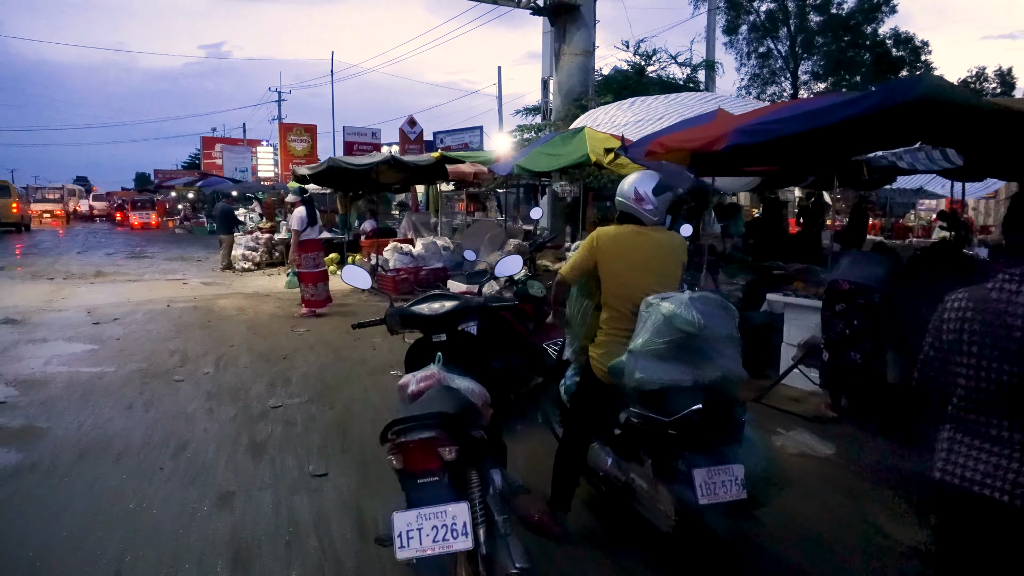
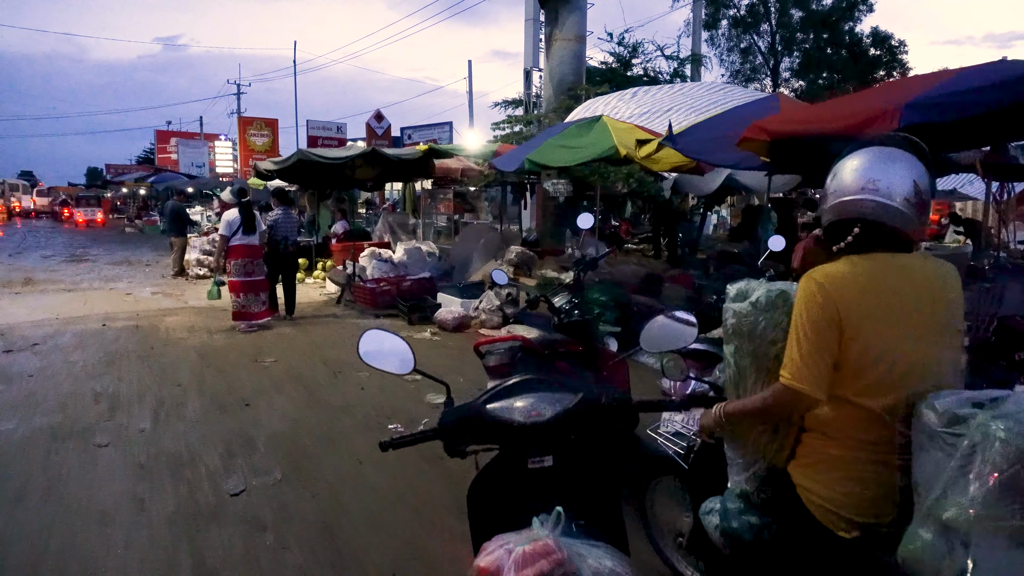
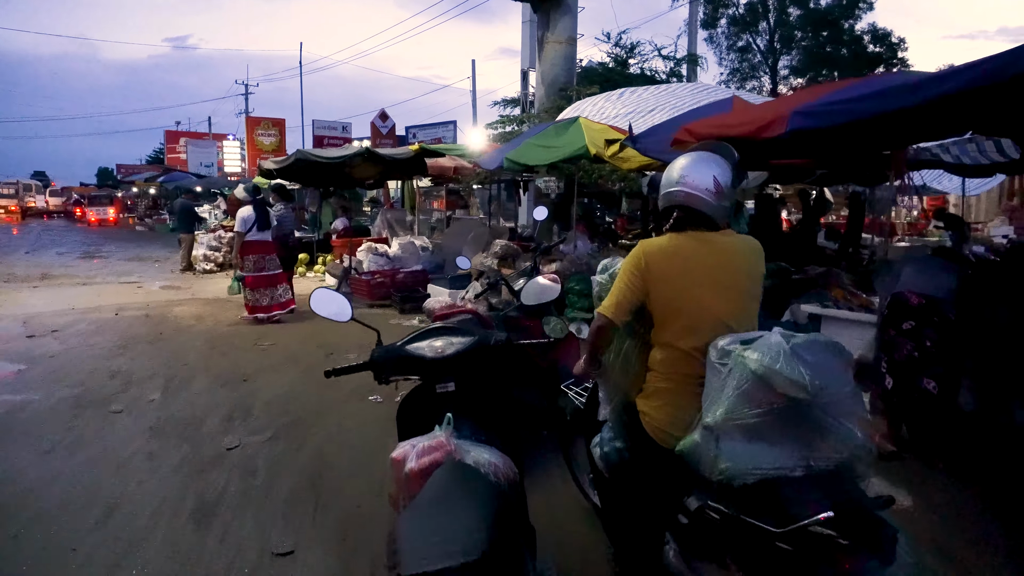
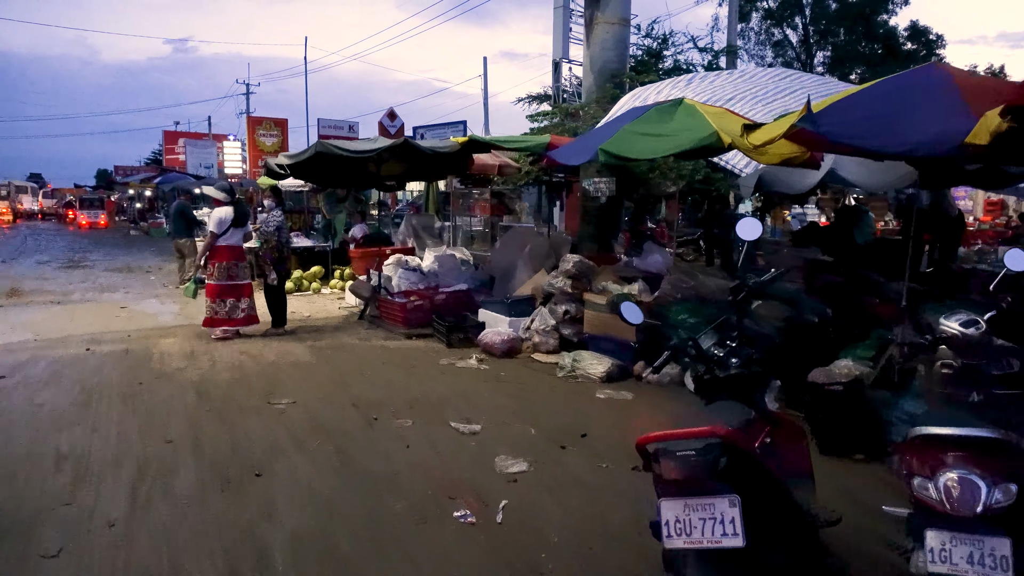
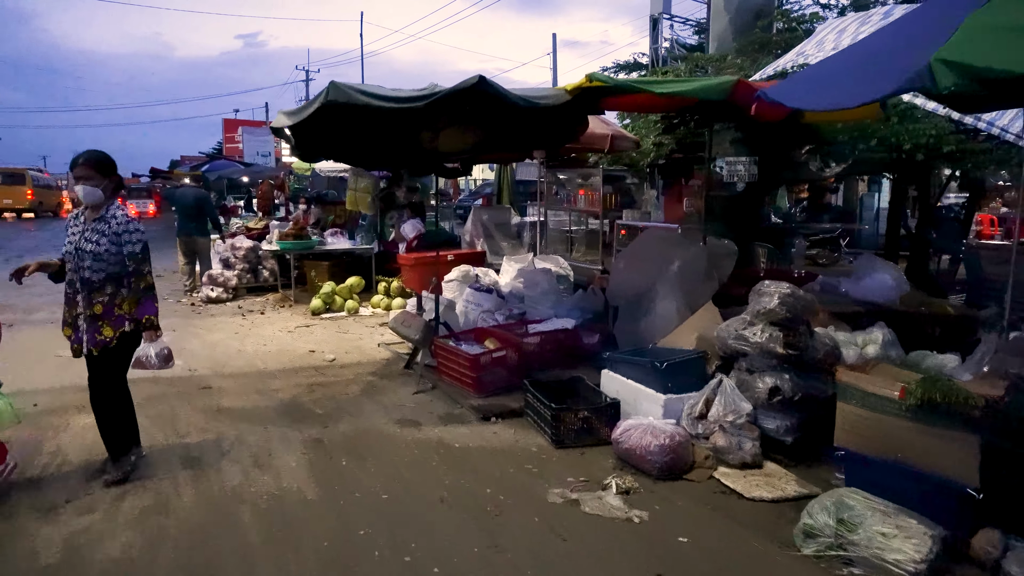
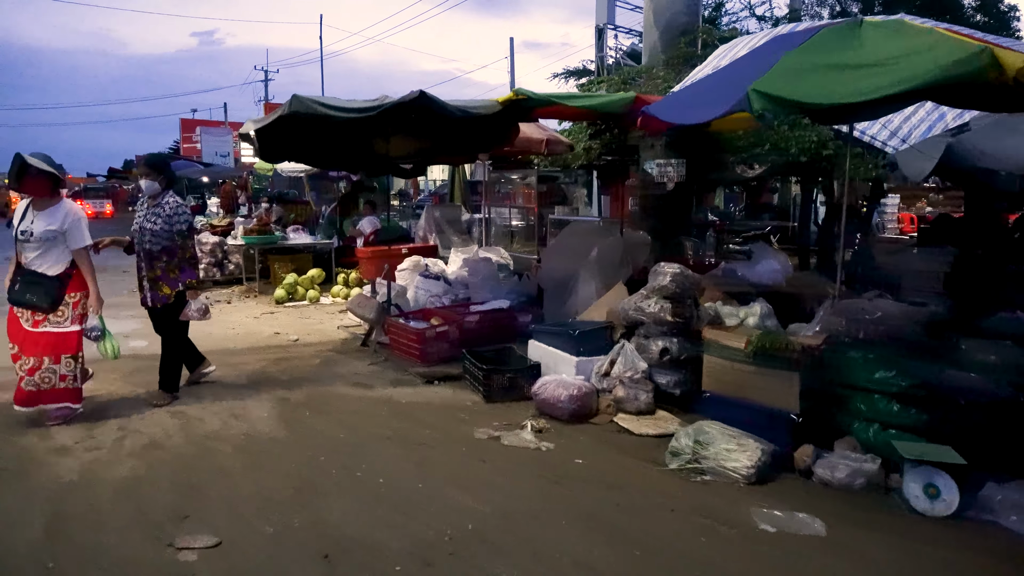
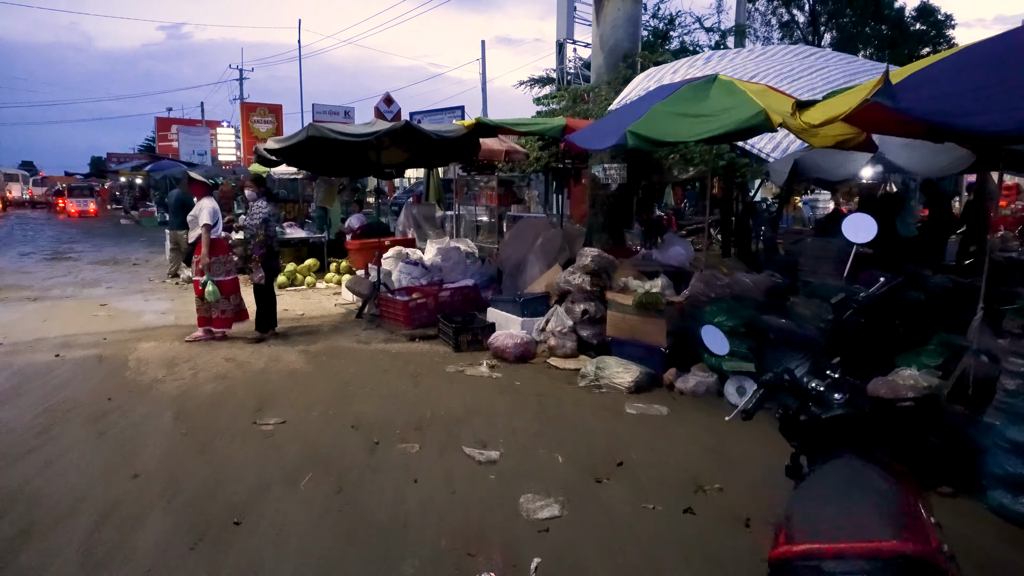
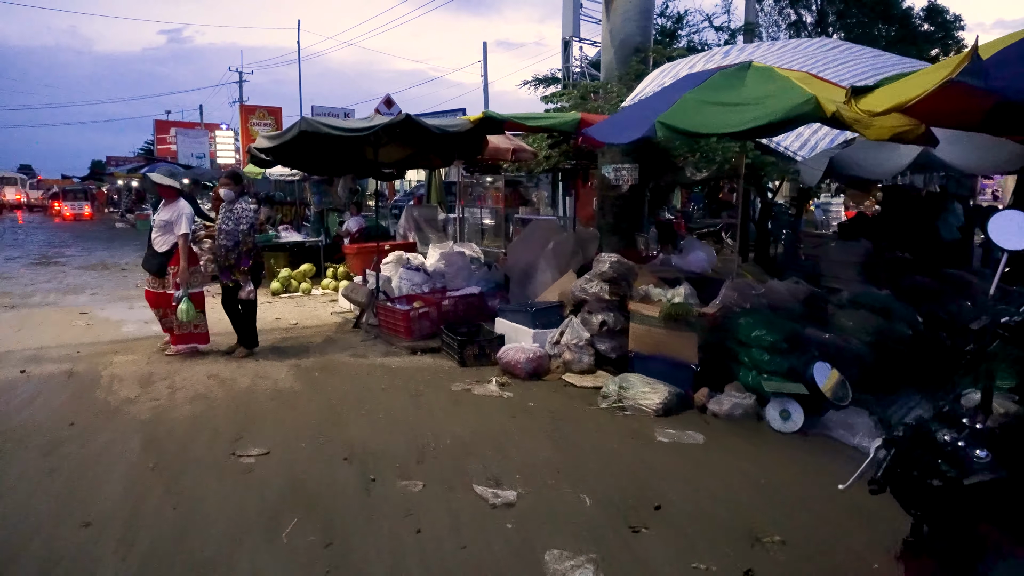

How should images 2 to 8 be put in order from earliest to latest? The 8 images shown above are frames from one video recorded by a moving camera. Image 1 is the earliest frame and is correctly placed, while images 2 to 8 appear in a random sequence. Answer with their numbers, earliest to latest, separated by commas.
3, 2, 4, 7, 8, 6, 5
